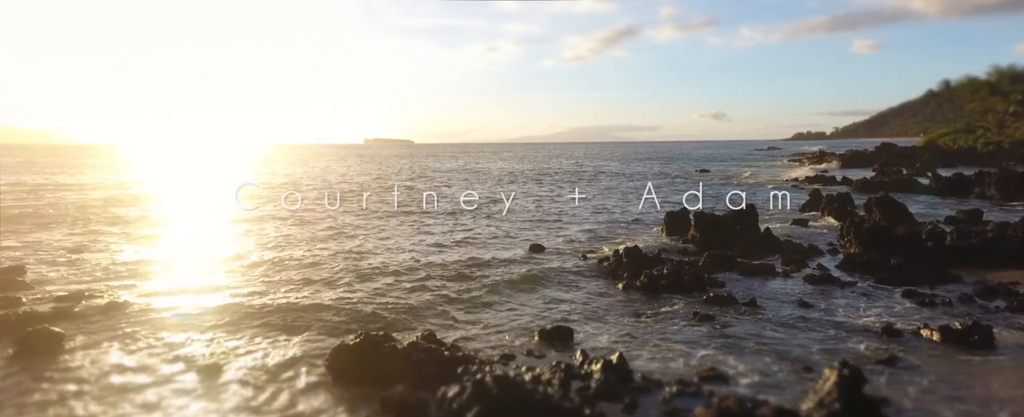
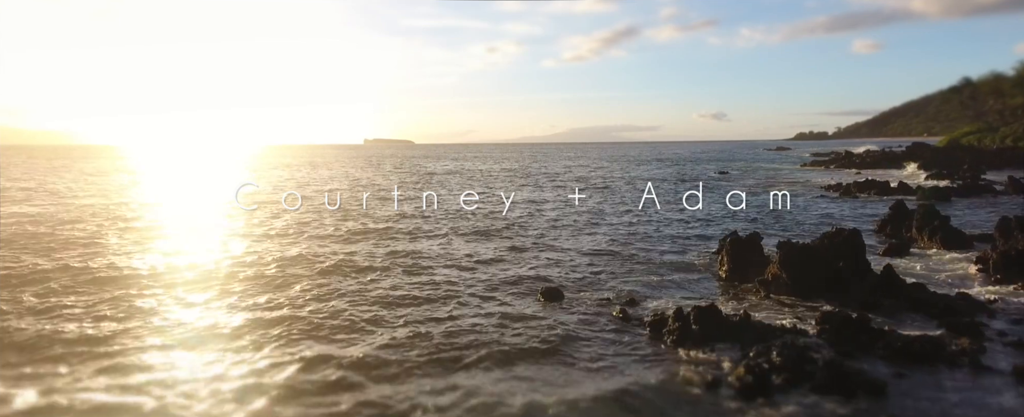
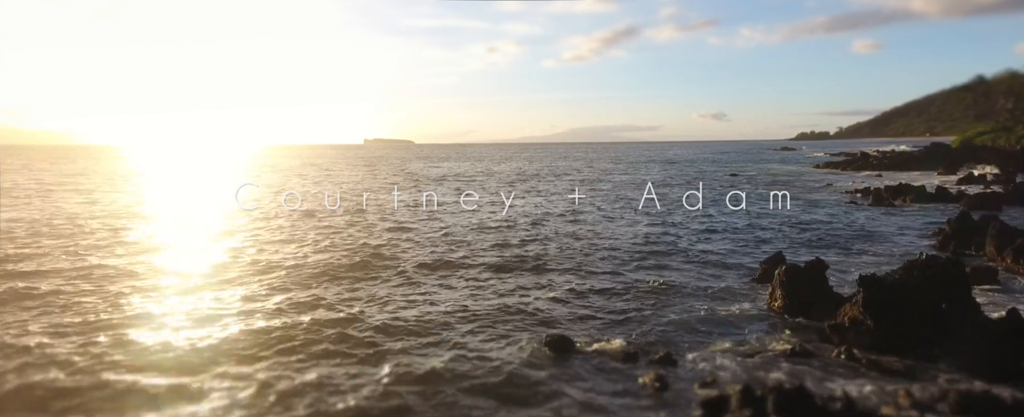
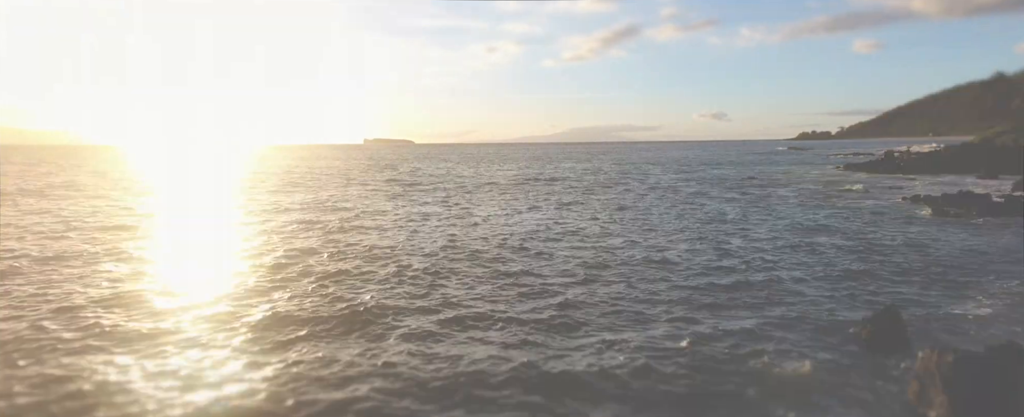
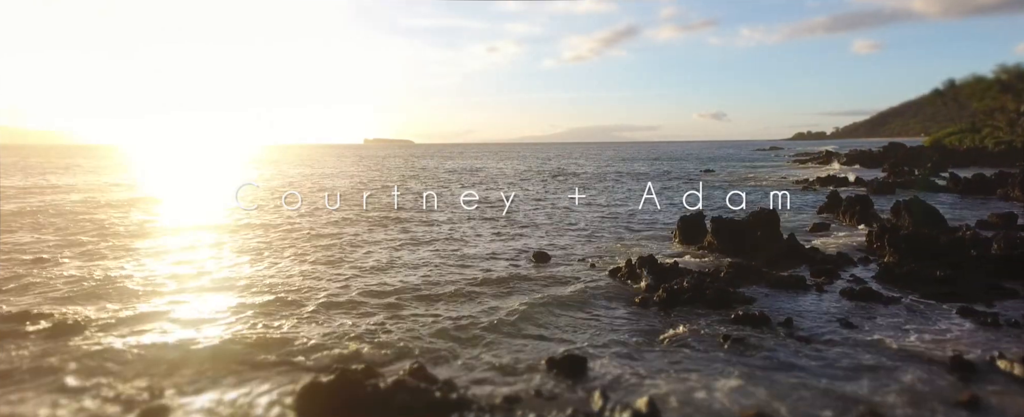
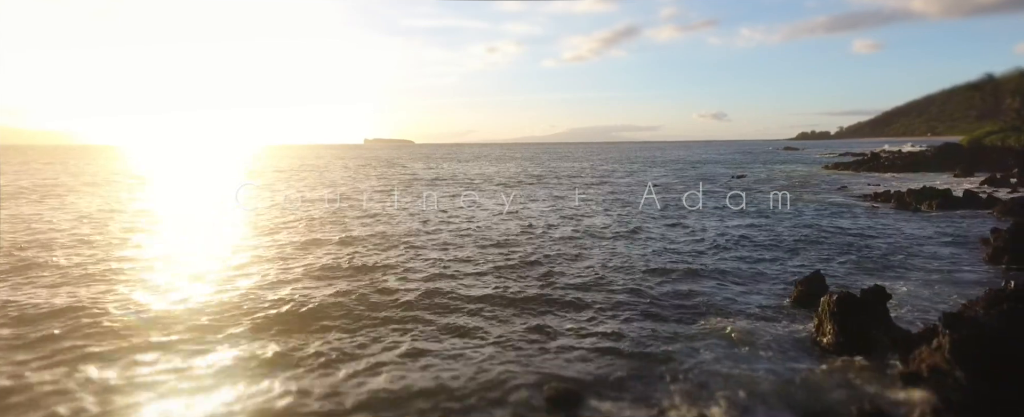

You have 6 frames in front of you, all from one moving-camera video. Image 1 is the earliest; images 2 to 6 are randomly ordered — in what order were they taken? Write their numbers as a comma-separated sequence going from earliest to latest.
5, 2, 3, 6, 4
